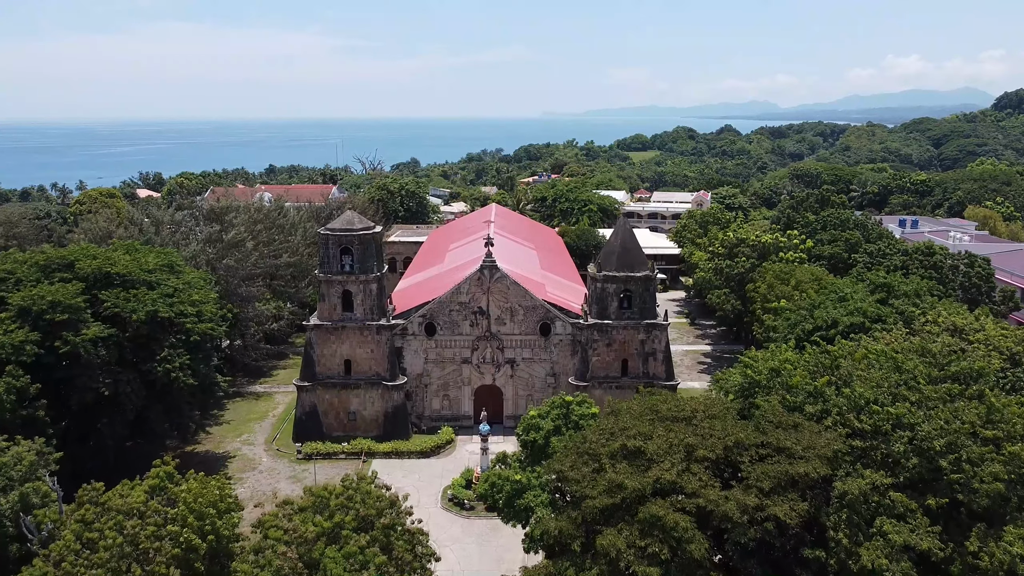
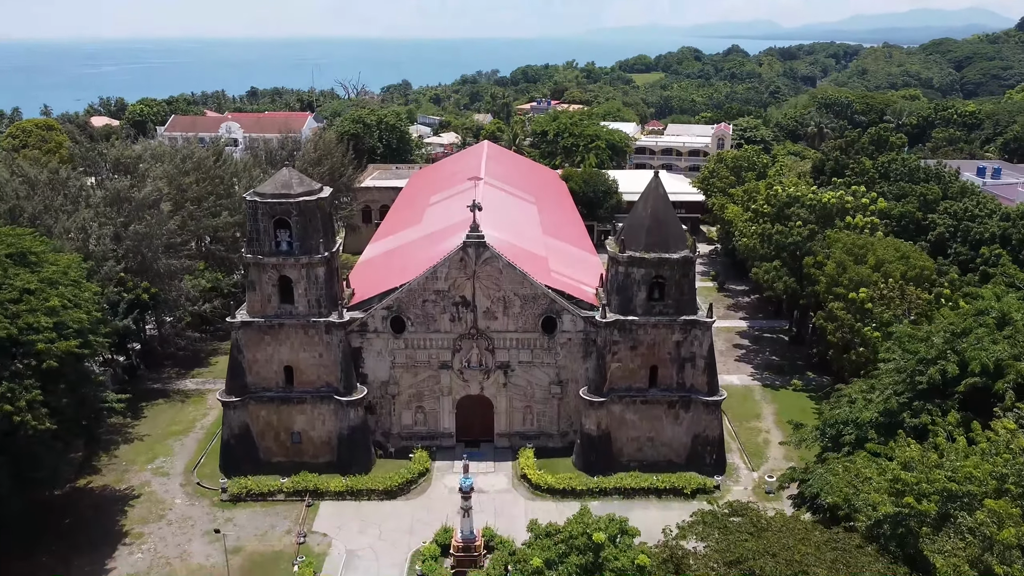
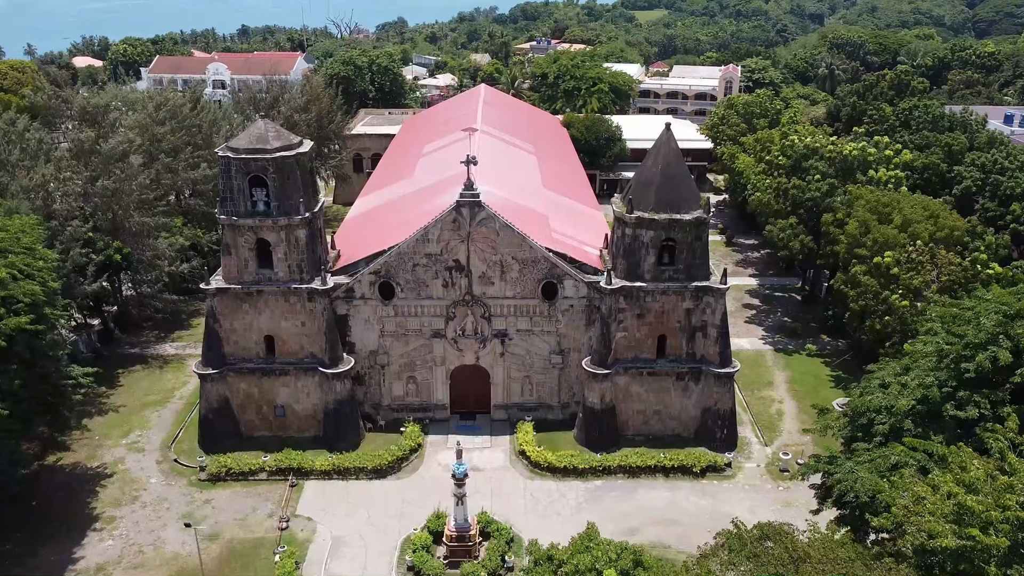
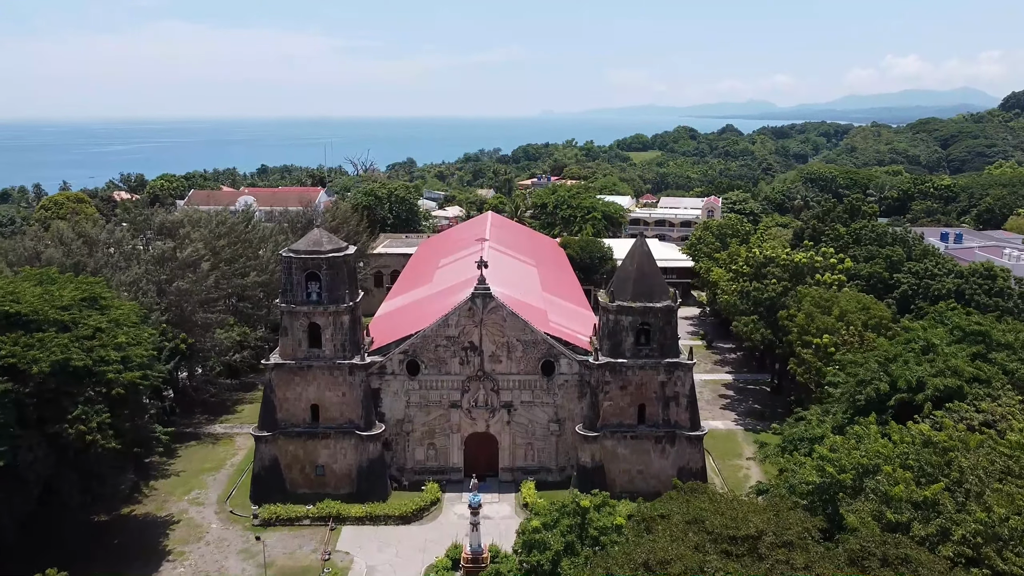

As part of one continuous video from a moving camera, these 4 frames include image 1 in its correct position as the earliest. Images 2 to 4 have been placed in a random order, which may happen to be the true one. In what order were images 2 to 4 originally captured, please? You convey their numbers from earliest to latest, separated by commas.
4, 2, 3
